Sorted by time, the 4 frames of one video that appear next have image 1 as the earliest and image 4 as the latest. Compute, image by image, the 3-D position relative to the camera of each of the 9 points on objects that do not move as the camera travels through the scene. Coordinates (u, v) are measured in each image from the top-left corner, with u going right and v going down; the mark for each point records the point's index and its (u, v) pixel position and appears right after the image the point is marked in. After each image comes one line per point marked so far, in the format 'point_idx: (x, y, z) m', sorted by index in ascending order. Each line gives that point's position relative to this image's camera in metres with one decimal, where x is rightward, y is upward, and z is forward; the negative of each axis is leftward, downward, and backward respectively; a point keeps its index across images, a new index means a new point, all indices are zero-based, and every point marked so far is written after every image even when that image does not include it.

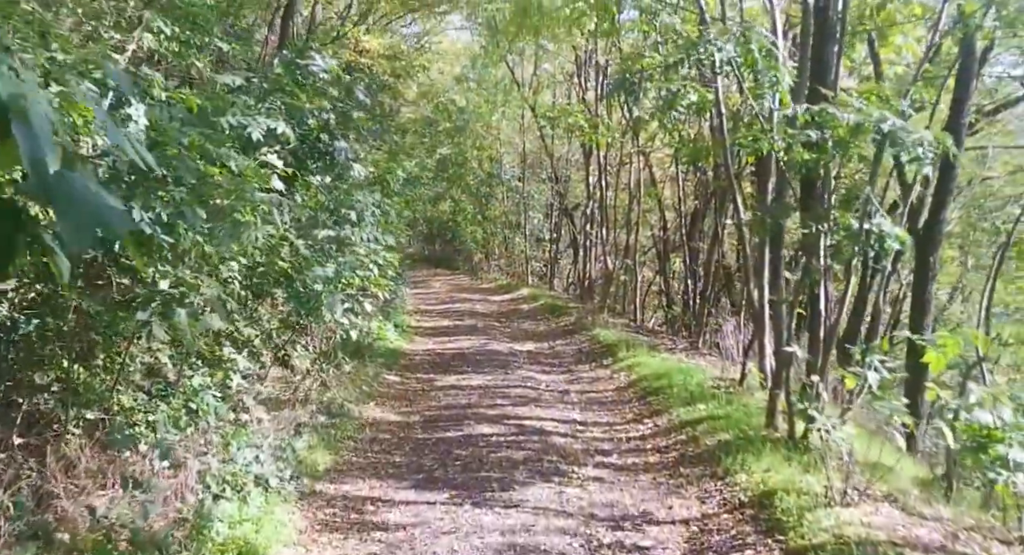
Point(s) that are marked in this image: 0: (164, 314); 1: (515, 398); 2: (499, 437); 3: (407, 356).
0: (-2.0, -0.2, +6.6) m
1: (0.0, -1.5, +13.8) m
2: (-0.1, -1.6, +11.2) m
3: (-1.7, -1.3, +18.1) m
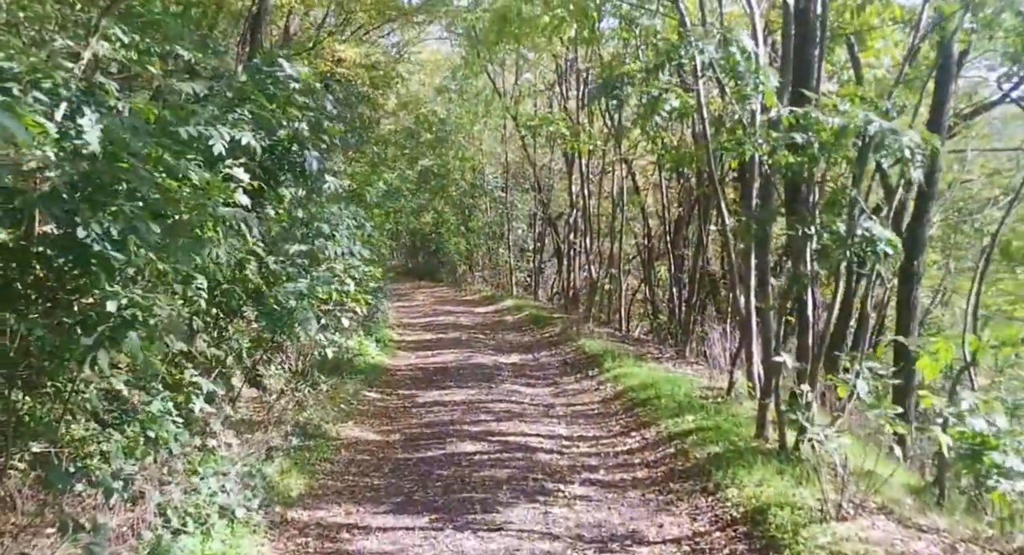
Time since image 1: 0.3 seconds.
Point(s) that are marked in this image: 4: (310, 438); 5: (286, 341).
0: (-2.2, -0.3, +6.2) m
1: (-0.1, -1.6, +13.4) m
2: (-0.3, -1.7, +10.8) m
3: (-1.9, -1.5, +17.7) m
4: (-2.0, -1.6, +11.0) m
5: (-2.1, -0.6, +10.6) m
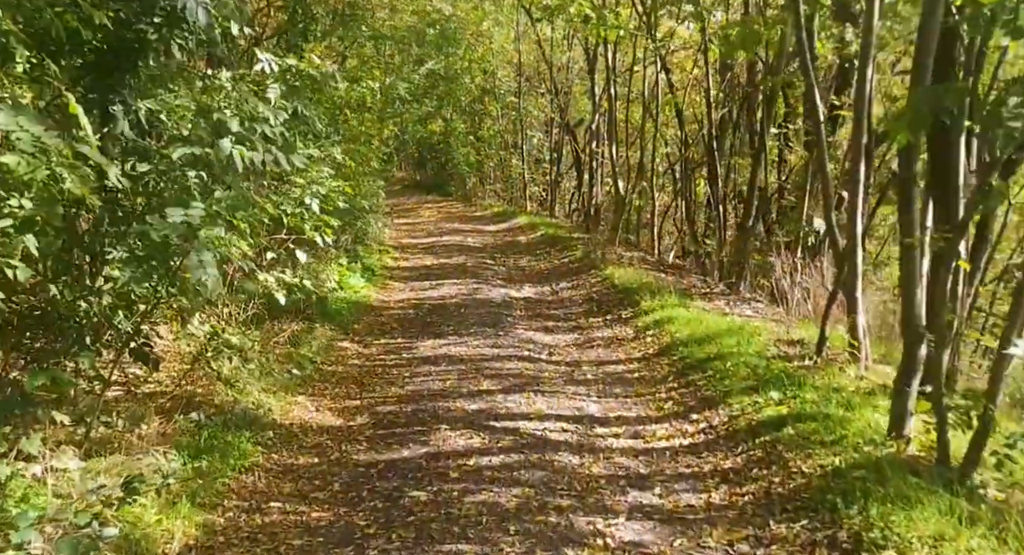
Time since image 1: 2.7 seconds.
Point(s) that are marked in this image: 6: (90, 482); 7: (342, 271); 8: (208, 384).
0: (-2.2, -0.2, +2.7) m
1: (0.0, -0.9, +10.0) m
2: (-0.2, -1.2, +7.4) m
3: (-1.8, -0.4, +14.3) m
4: (-1.9, -1.0, +7.6) m
5: (-2.0, -0.1, +7.2) m
6: (-2.1, -1.0, +5.7) m
7: (-2.4, +0.1, +15.8) m
8: (-2.3, -0.7, +8.4) m
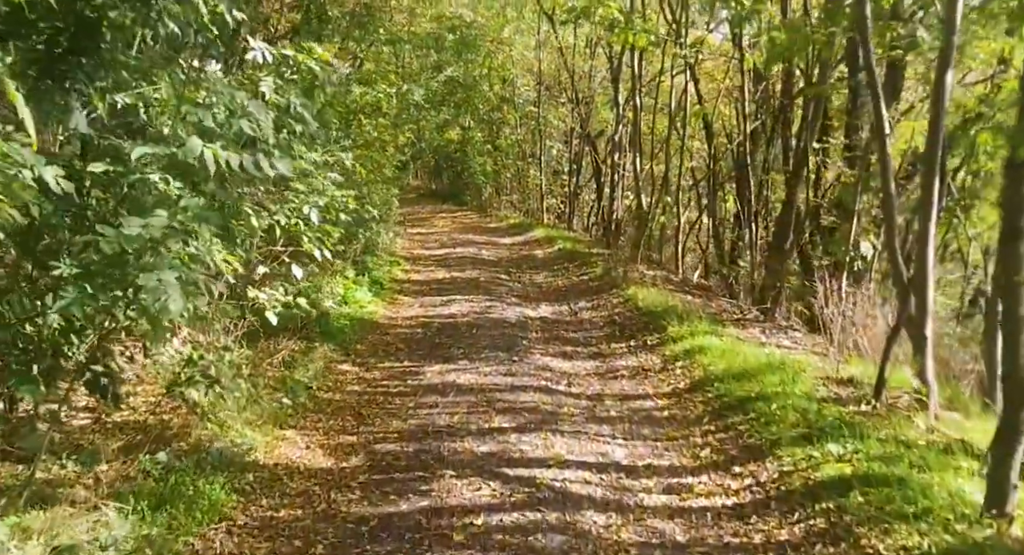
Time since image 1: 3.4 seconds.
0: (-2.1, -0.2, +1.7) m
1: (+0.1, -1.1, +9.0) m
2: (-0.1, -1.3, +6.4) m
3: (-1.6, -0.6, +13.2) m
4: (-1.8, -1.2, +6.6) m
5: (-1.9, -0.2, +6.1) m
6: (-2.0, -1.1, +4.6) m
7: (-2.2, -0.1, +14.8) m
8: (-2.2, -0.8, +7.4) m
